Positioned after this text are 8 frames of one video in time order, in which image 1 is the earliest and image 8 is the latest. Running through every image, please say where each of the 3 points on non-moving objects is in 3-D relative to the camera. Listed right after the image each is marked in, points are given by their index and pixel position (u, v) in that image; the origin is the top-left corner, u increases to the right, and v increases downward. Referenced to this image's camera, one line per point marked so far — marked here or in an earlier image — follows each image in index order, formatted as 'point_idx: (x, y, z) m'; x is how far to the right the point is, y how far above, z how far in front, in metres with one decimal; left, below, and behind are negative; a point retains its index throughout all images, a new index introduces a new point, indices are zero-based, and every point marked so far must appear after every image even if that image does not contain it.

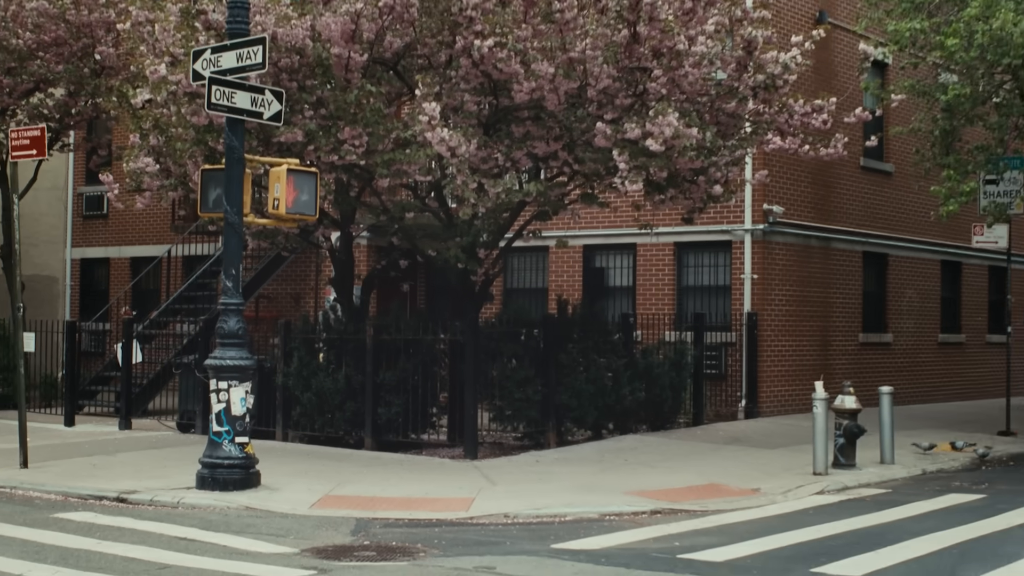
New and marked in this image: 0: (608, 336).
0: (+0.8, -0.4, +15.3) m
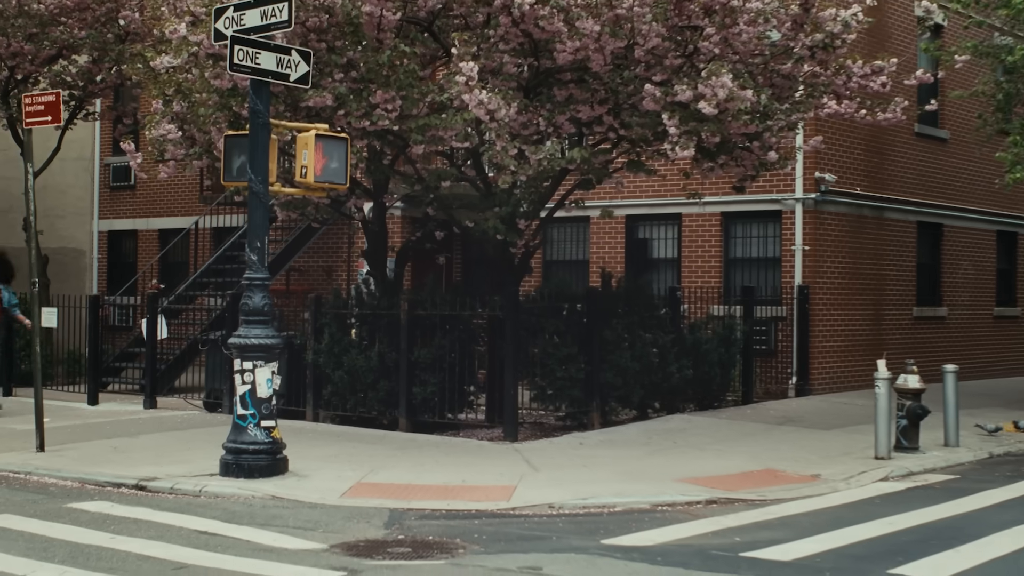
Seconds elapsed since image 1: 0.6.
0: (+1.2, -0.2, +14.6) m
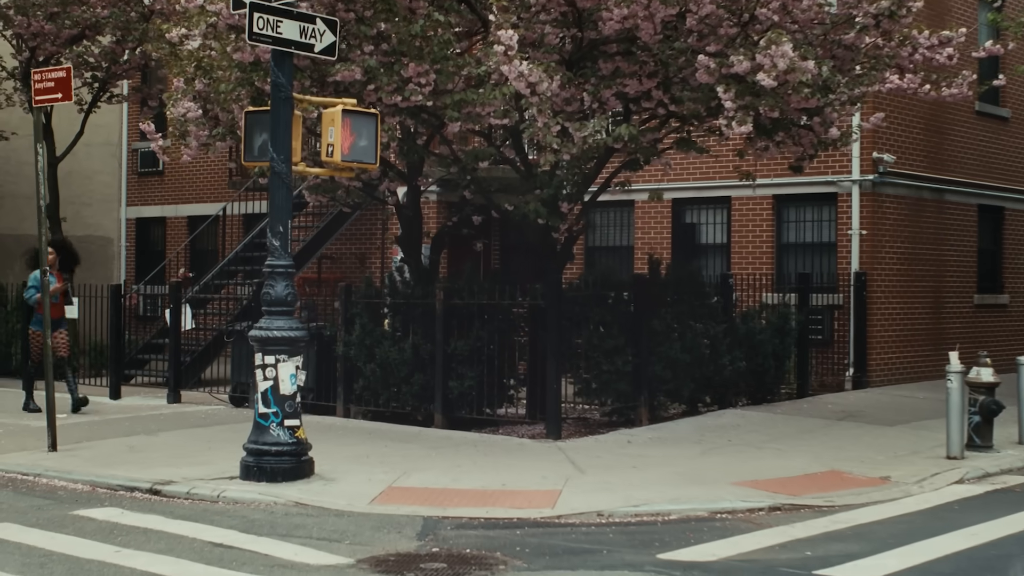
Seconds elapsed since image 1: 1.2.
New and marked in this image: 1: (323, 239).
0: (+1.5, -0.1, +13.7) m
1: (-1.9, +0.5, +18.0) m
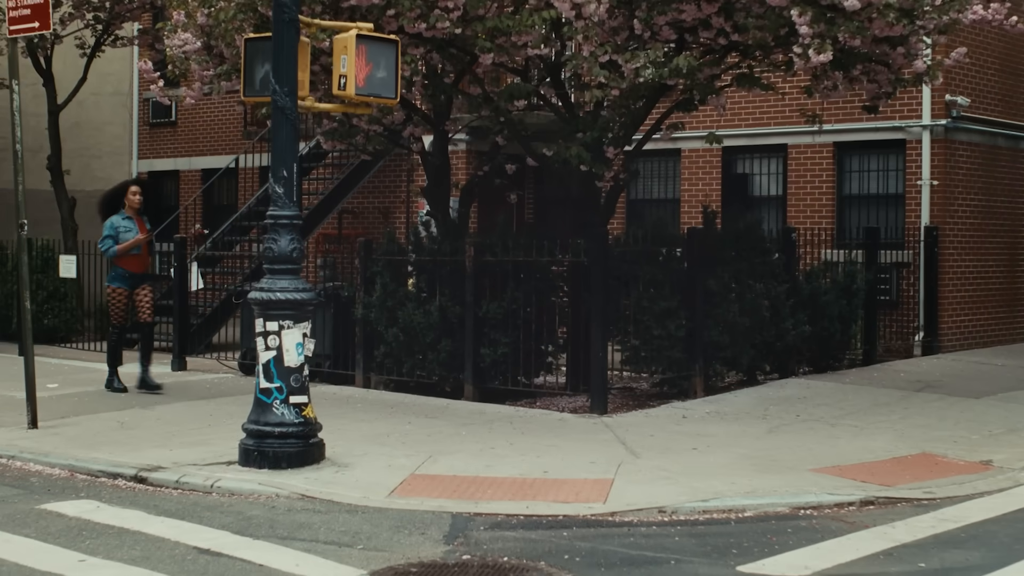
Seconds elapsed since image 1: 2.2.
0: (+1.7, +0.2, +12.3) m
1: (-1.6, +0.9, +16.6) m
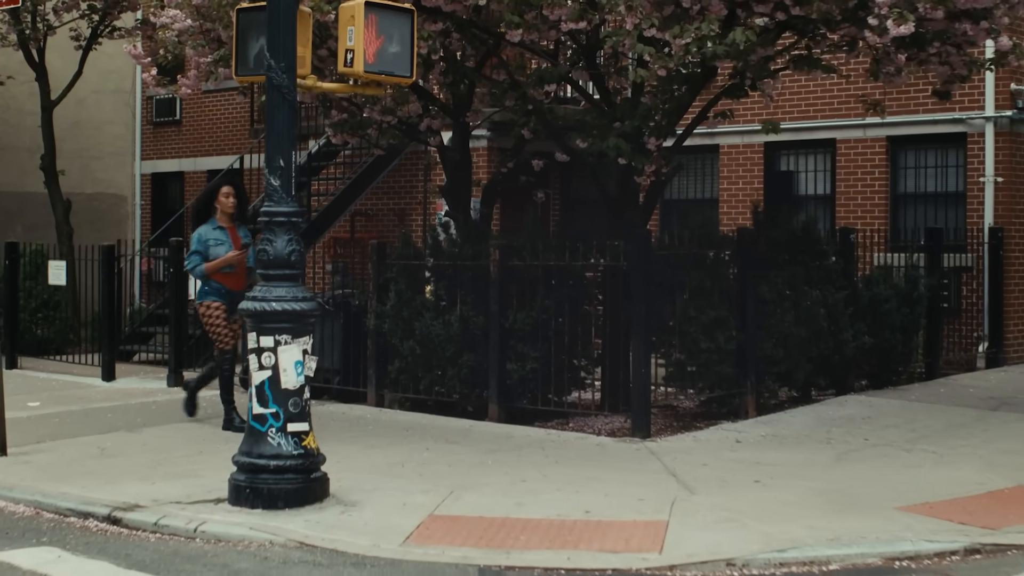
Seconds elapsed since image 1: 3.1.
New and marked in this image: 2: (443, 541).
0: (+1.9, +0.2, +11.1) m
1: (-1.4, +0.8, +15.4) m
2: (-0.2, -0.9, +6.5) m
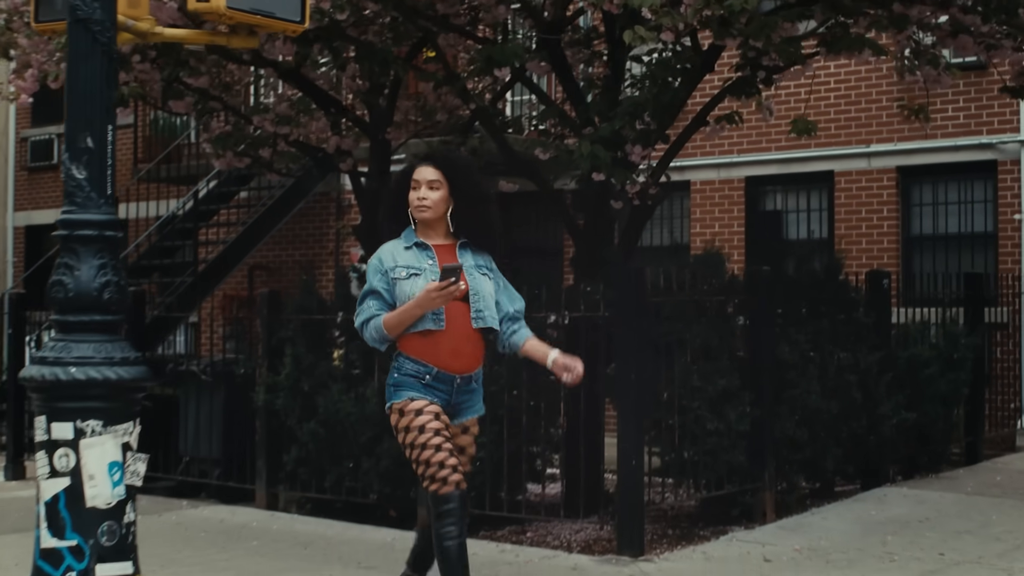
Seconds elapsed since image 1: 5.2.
0: (+1.6, -0.1, +8.5) m
1: (-1.9, +0.3, +12.7) m
2: (-0.3, -1.0, +3.8) m
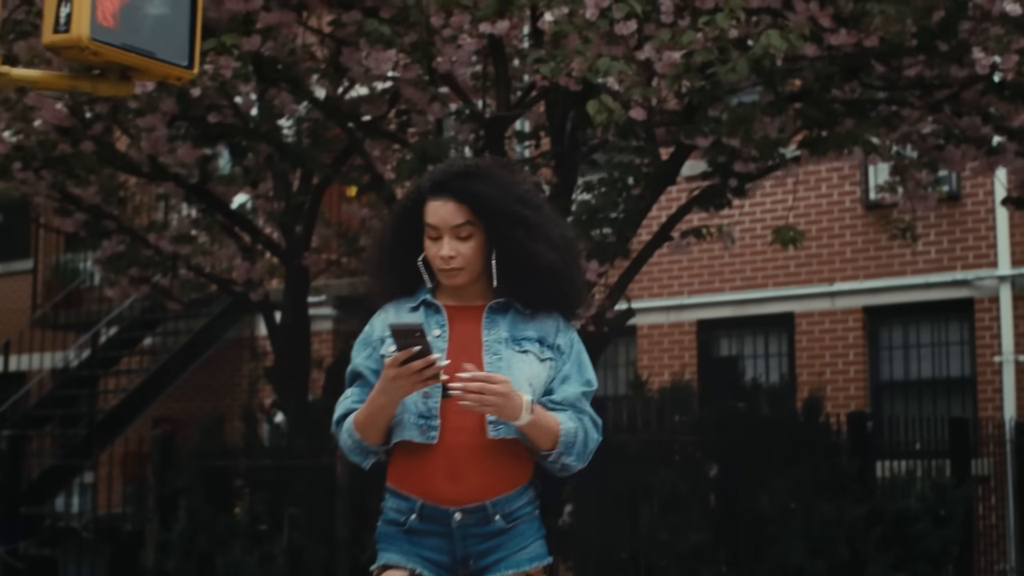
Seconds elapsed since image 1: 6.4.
0: (+1.3, -0.7, +7.4) m
1: (-2.3, -0.6, +11.5) m
2: (-0.4, -1.2, +2.6) m
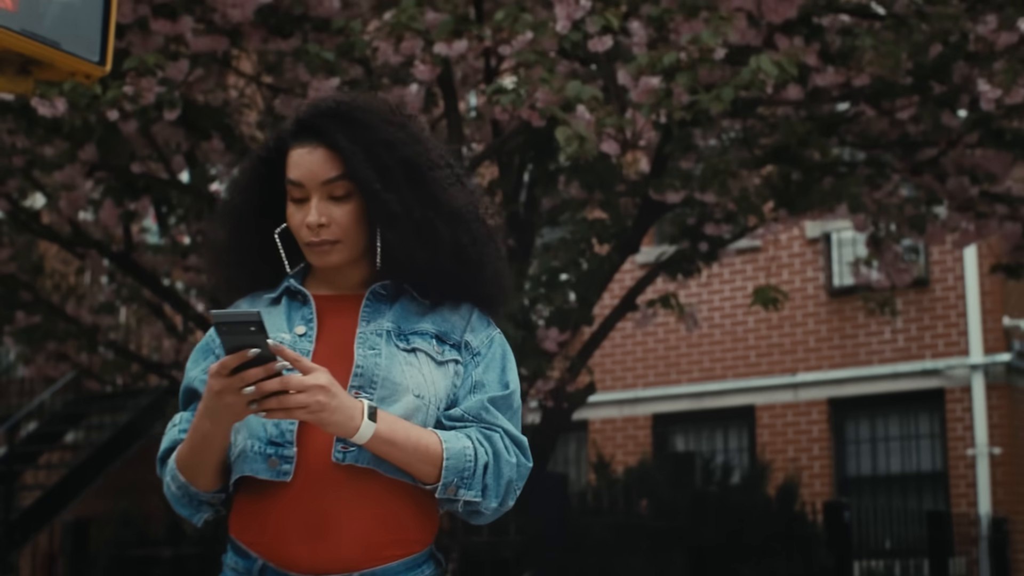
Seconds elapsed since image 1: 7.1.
0: (+1.2, -1.0, +6.8) m
1: (-2.6, -1.2, +10.8) m
2: (-0.4, -1.1, +1.9) m
